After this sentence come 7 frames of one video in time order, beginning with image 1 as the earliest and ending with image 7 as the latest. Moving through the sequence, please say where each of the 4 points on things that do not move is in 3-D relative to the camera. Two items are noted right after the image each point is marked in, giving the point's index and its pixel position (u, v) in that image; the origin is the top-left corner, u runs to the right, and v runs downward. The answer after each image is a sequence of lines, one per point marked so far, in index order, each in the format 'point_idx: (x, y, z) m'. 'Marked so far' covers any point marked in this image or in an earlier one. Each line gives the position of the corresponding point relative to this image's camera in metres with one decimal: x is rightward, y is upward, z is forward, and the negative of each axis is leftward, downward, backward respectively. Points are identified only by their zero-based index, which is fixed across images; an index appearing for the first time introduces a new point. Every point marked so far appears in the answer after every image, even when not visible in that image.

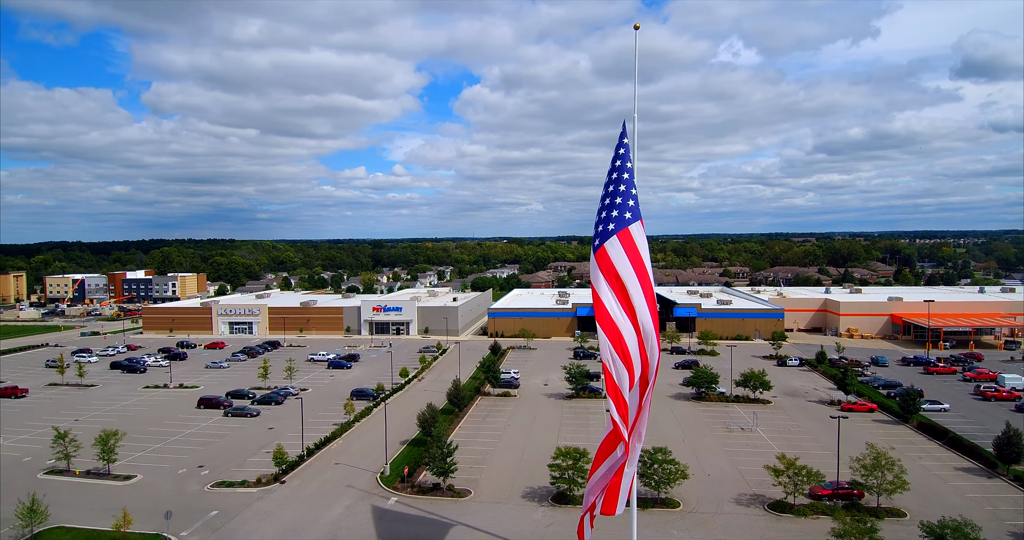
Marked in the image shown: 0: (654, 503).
0: (+4.6, -7.6, +19.9) m
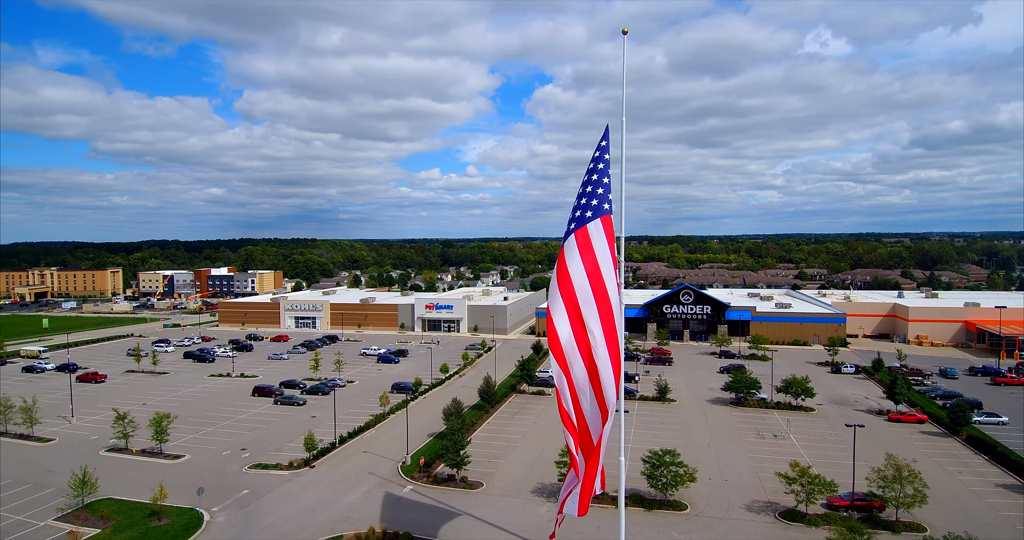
0: (+4.8, -7.6, +19.8) m
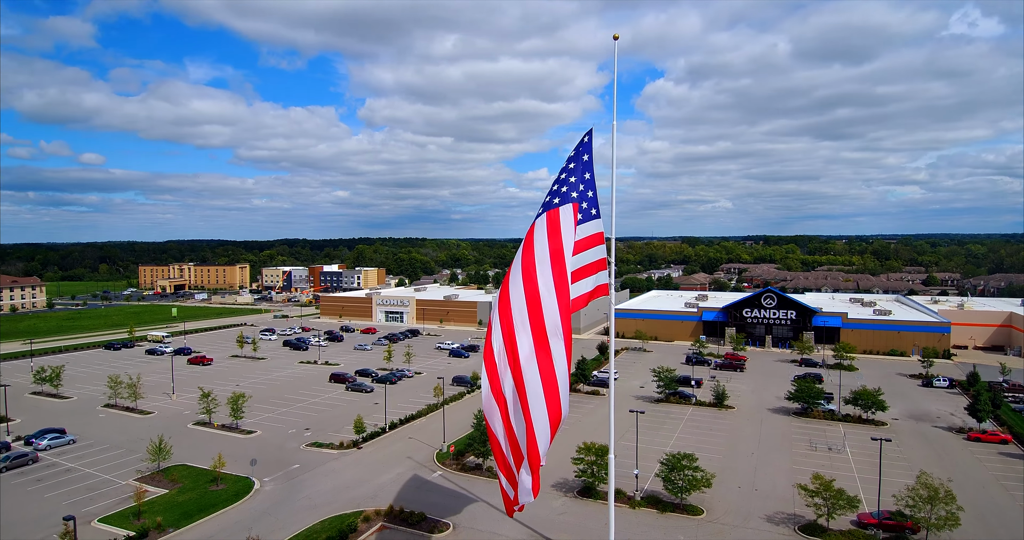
0: (+5.2, -7.6, +19.7) m
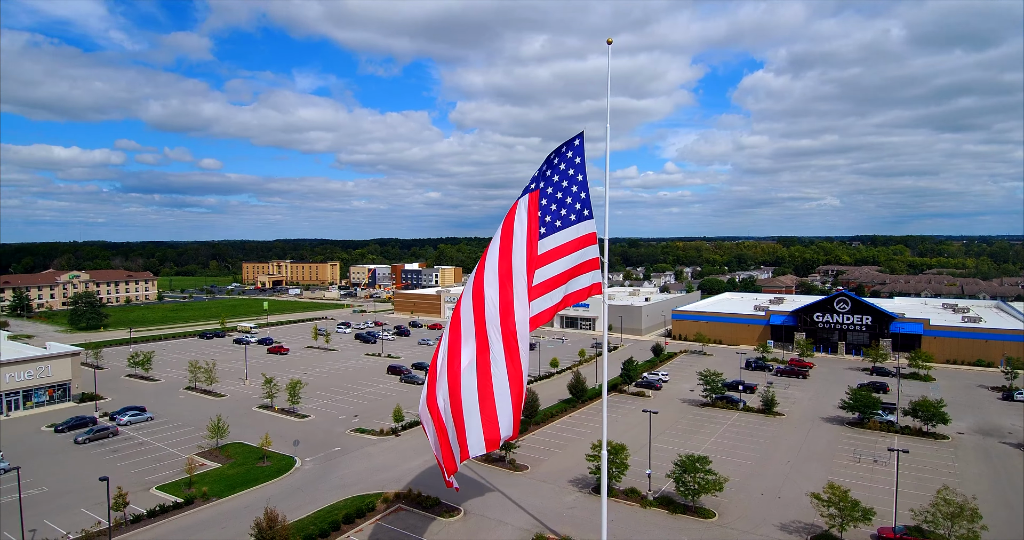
0: (+5.6, -7.7, +19.6) m
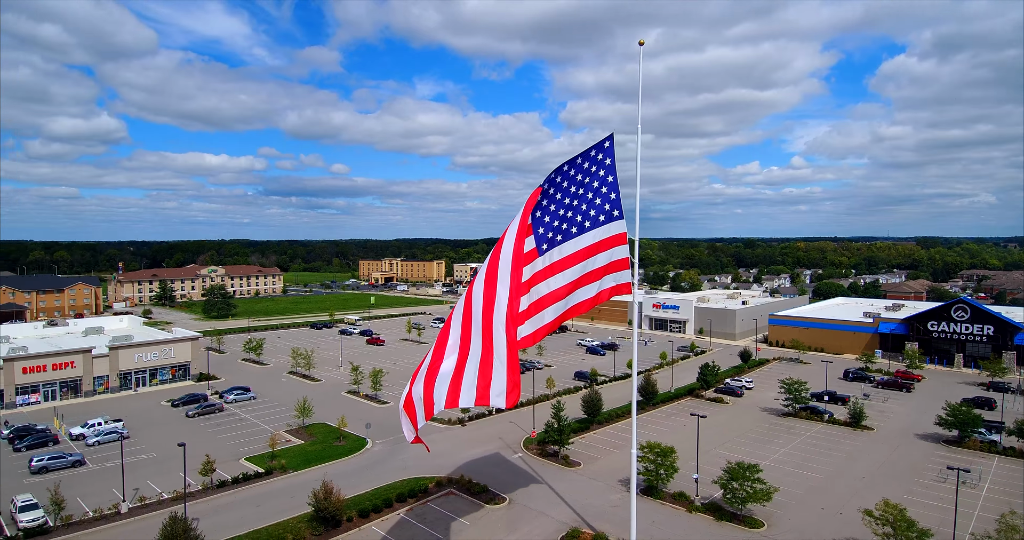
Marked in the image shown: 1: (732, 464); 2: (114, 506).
0: (+6.9, -7.7, +19.1) m
1: (+7.0, -6.2, +19.6) m
2: (-12.0, -7.1, +18.5) m
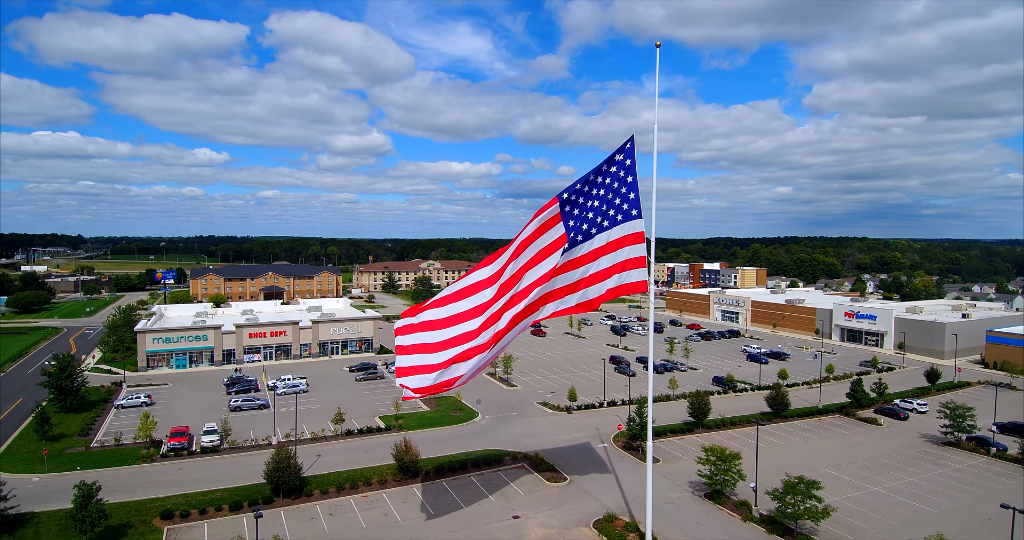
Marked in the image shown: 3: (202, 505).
0: (+8.1, -7.8, +18.2) m
1: (+8.5, -6.3, +18.6) m
2: (-9.7, -6.7, +24.3) m
3: (-9.3, -7.0, +18.4) m
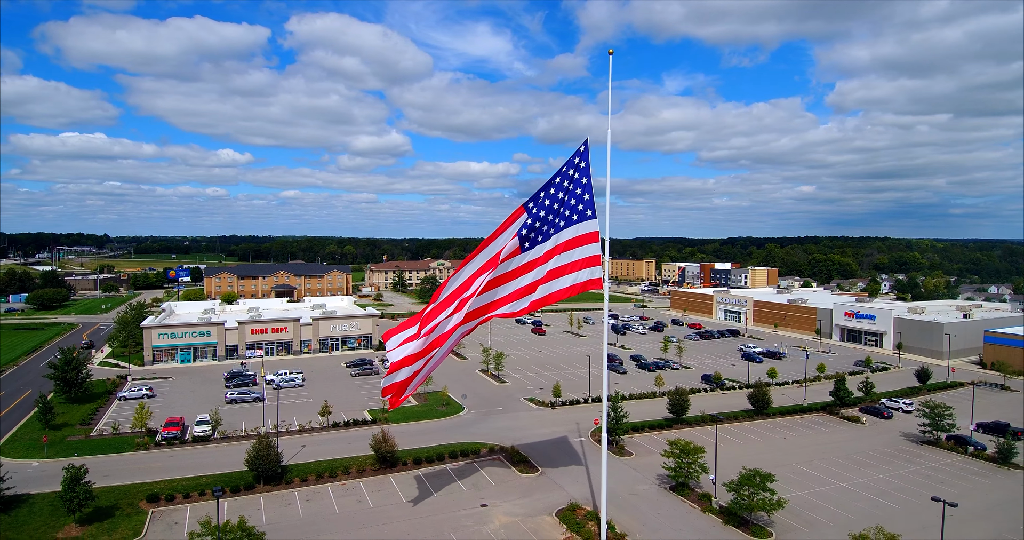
0: (+7.0, -7.7, +18.7) m
1: (+7.4, -6.2, +19.1) m
2: (-10.6, -6.6, +25.4) m
3: (-10.3, -7.0, +19.5) m
